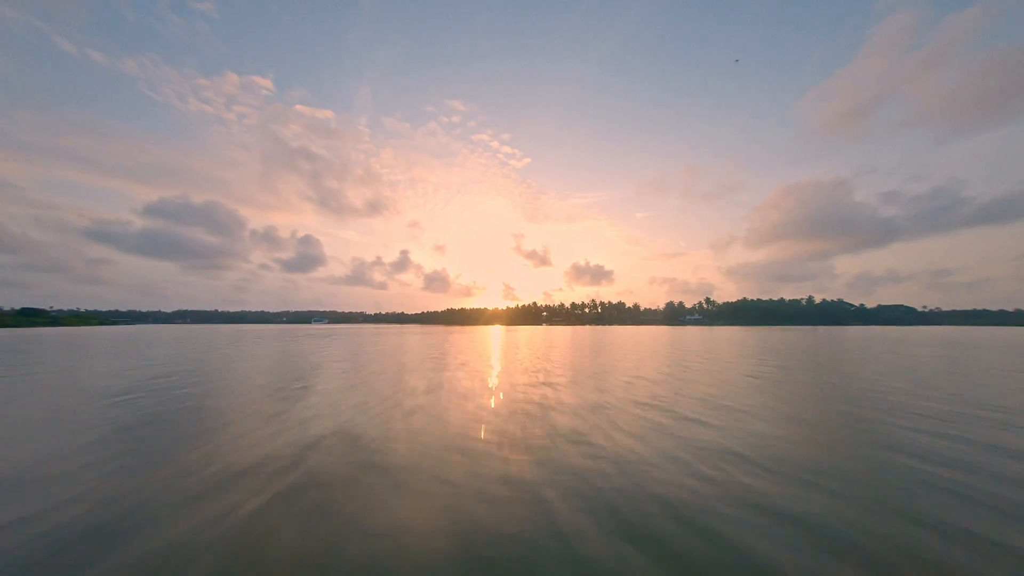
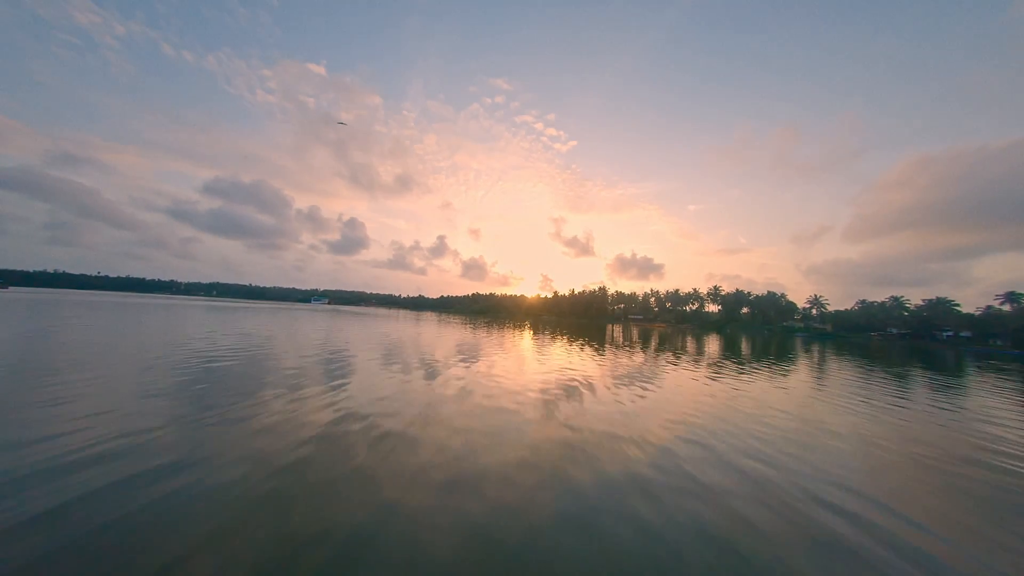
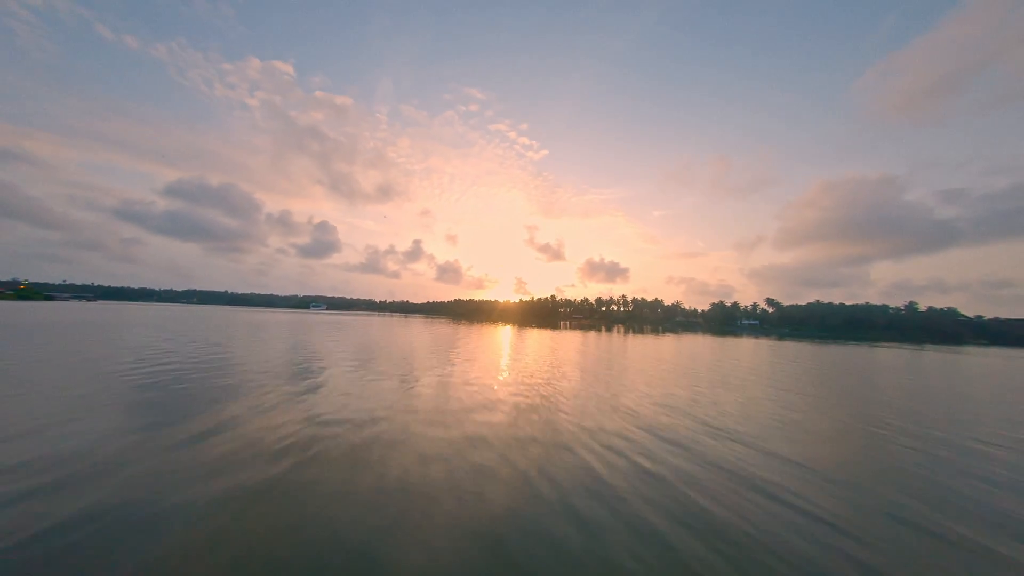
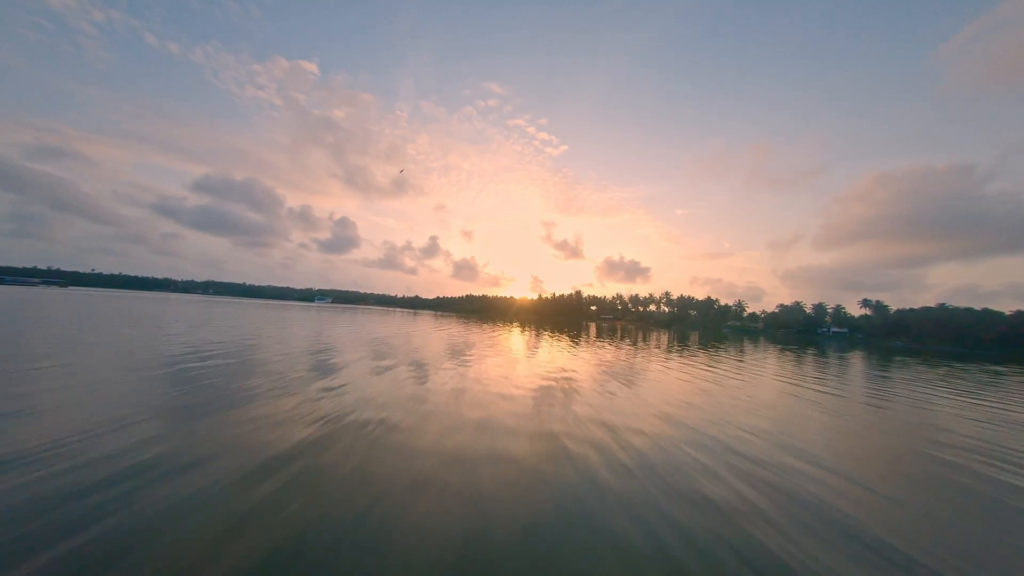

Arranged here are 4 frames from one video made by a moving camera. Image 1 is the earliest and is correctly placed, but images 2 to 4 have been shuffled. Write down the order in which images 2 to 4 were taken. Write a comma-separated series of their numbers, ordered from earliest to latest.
3, 4, 2
